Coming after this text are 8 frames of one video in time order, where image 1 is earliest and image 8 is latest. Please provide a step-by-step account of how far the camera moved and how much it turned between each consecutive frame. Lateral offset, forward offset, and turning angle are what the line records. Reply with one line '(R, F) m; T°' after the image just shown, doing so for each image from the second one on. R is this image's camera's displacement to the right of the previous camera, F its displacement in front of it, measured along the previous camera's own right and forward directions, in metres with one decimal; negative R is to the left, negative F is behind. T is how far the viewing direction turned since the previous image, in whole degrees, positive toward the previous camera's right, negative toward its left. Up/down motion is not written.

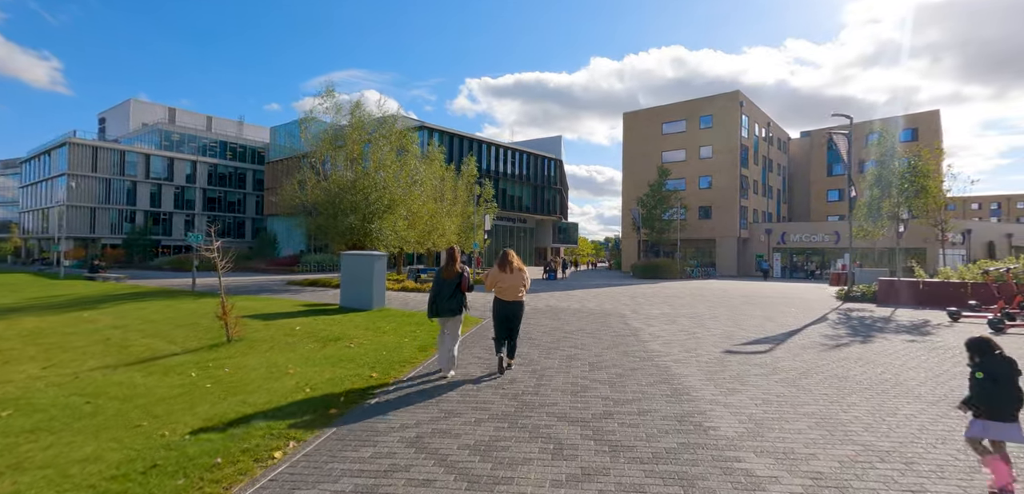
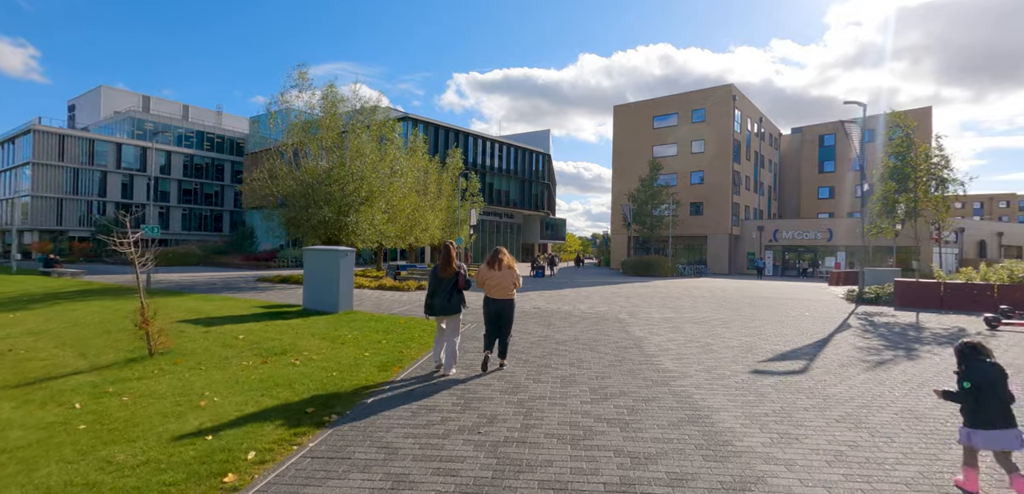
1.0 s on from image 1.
(+0.1, +1.6) m; +1°
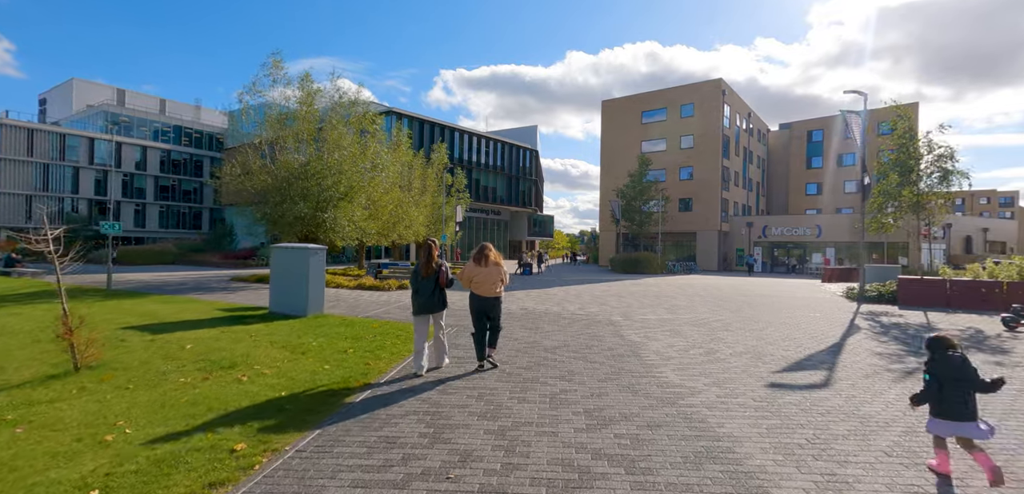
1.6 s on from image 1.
(+0.1, +1.0) m; +1°
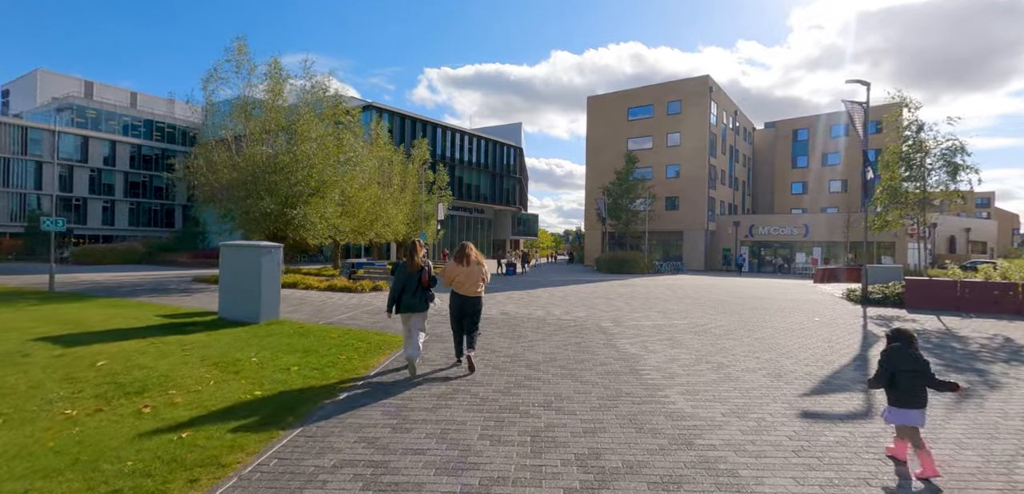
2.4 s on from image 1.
(+0.1, +1.3) m; +2°
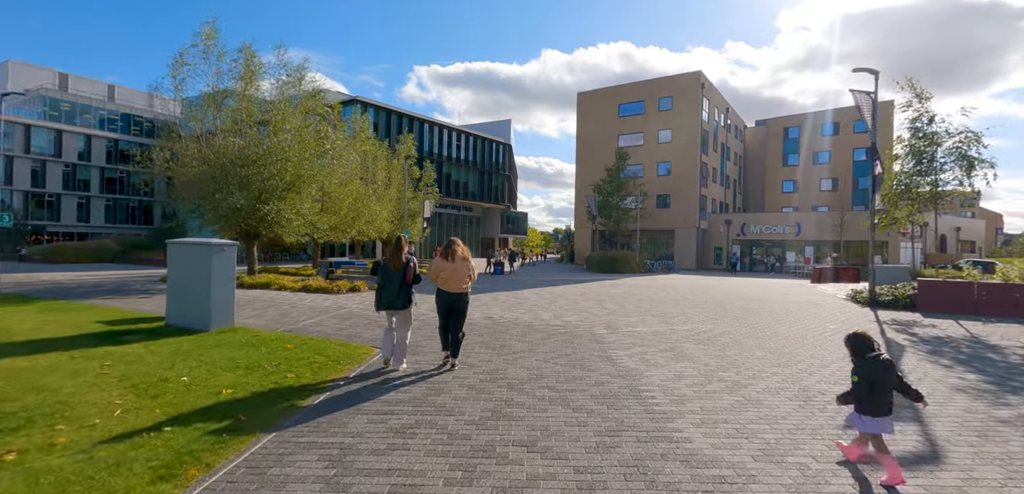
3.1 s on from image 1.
(+0.1, +1.1) m; +1°
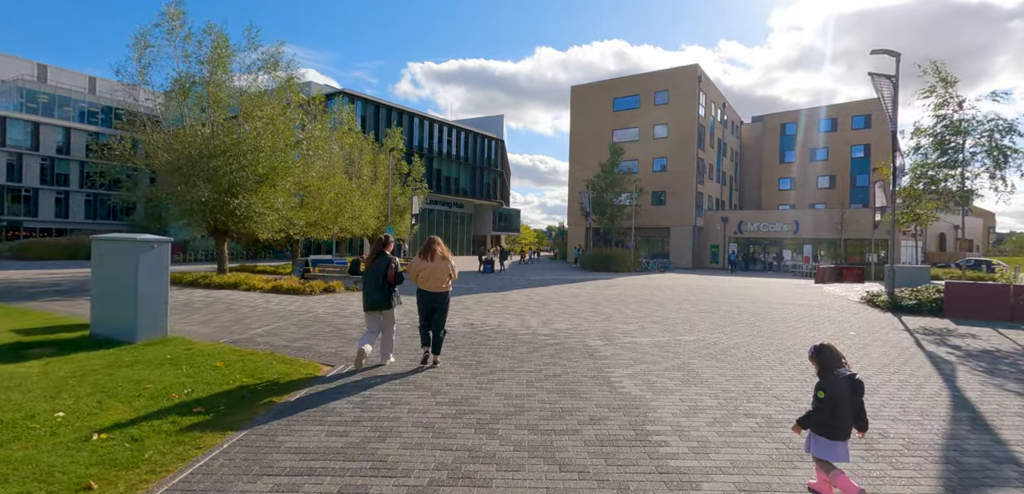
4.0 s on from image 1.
(+0.2, +1.4) m; +1°
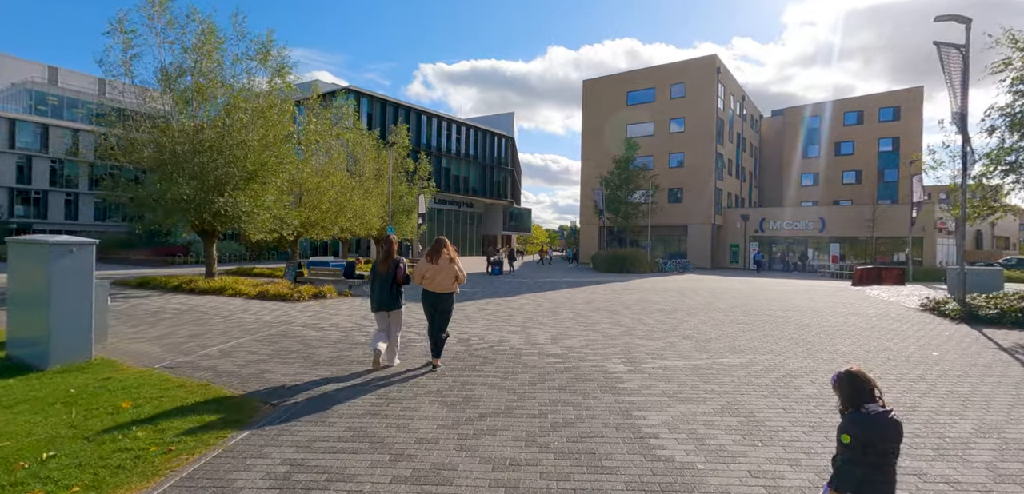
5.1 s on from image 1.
(+0.2, +1.7) m; -1°
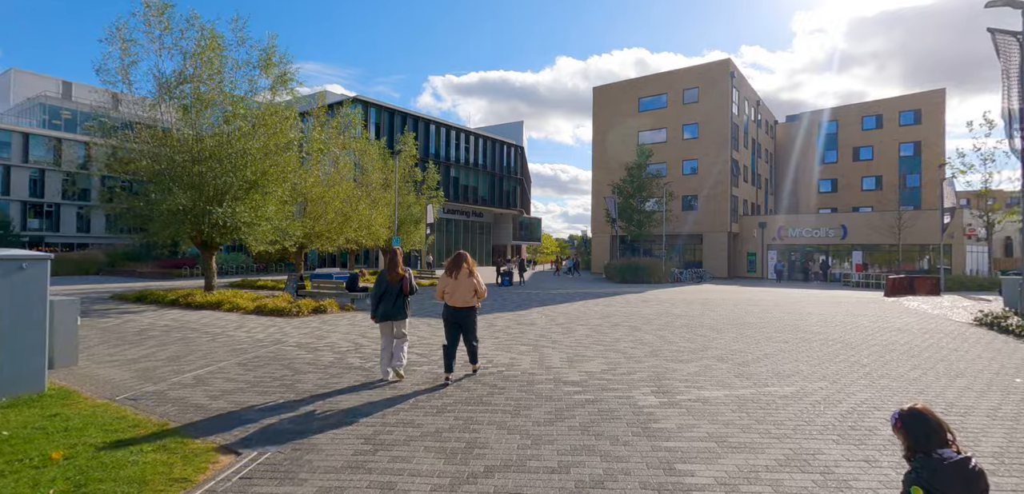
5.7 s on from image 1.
(0.0, +0.9) m; -1°
